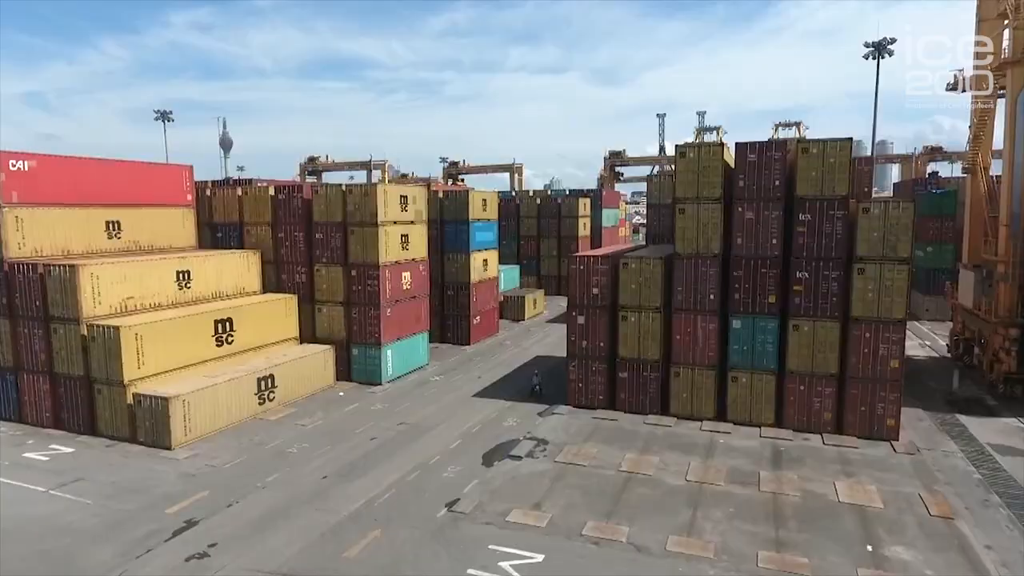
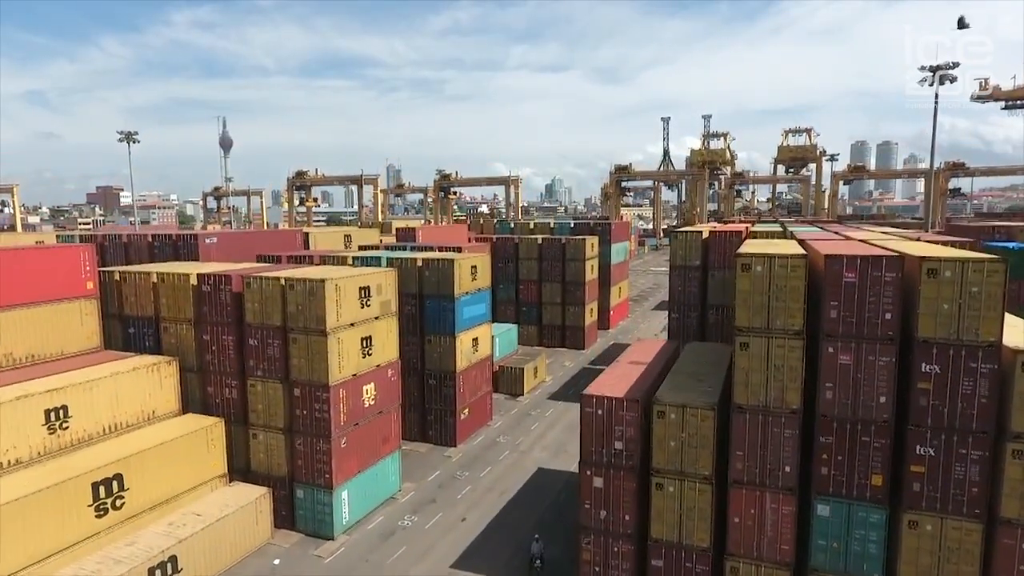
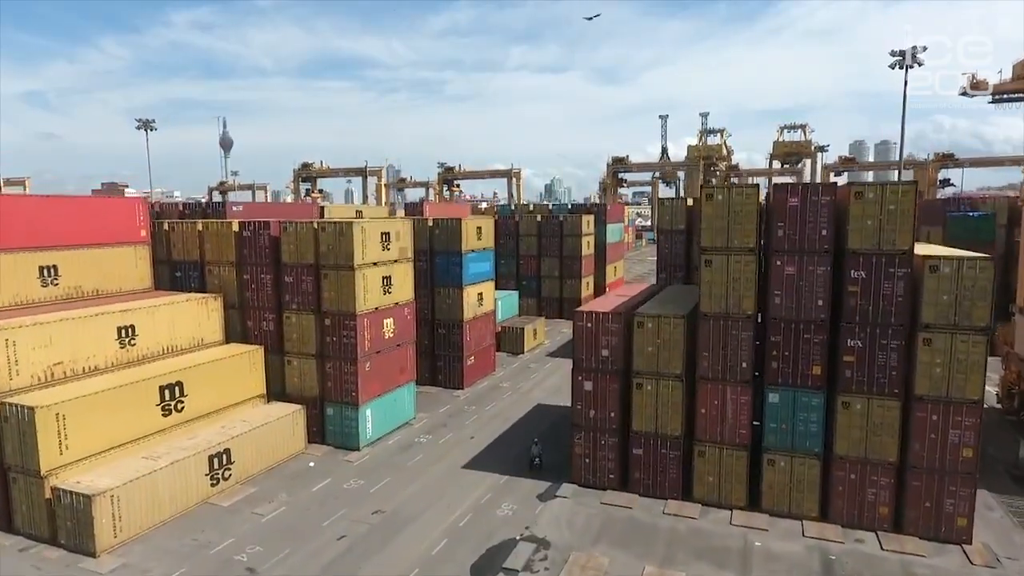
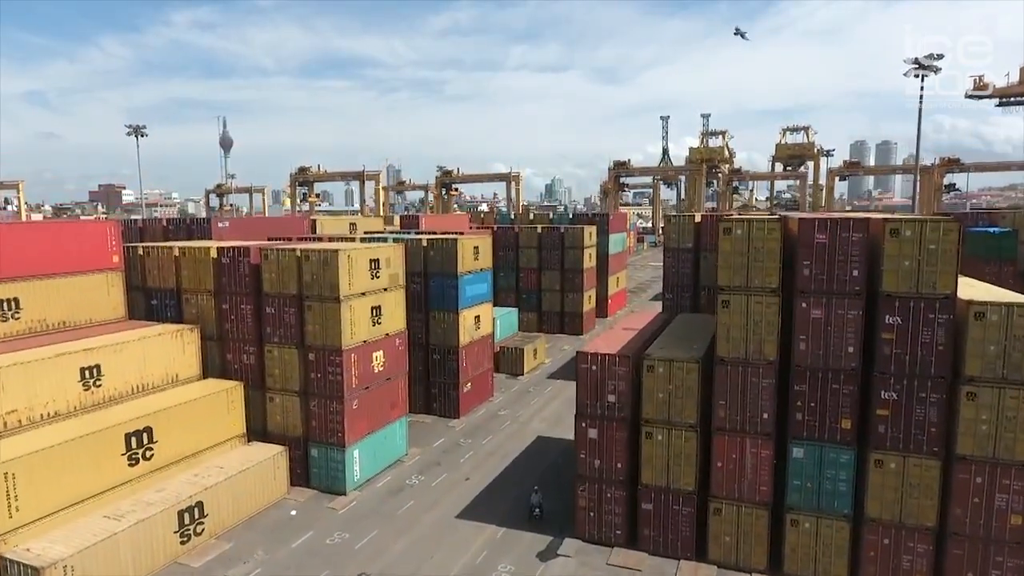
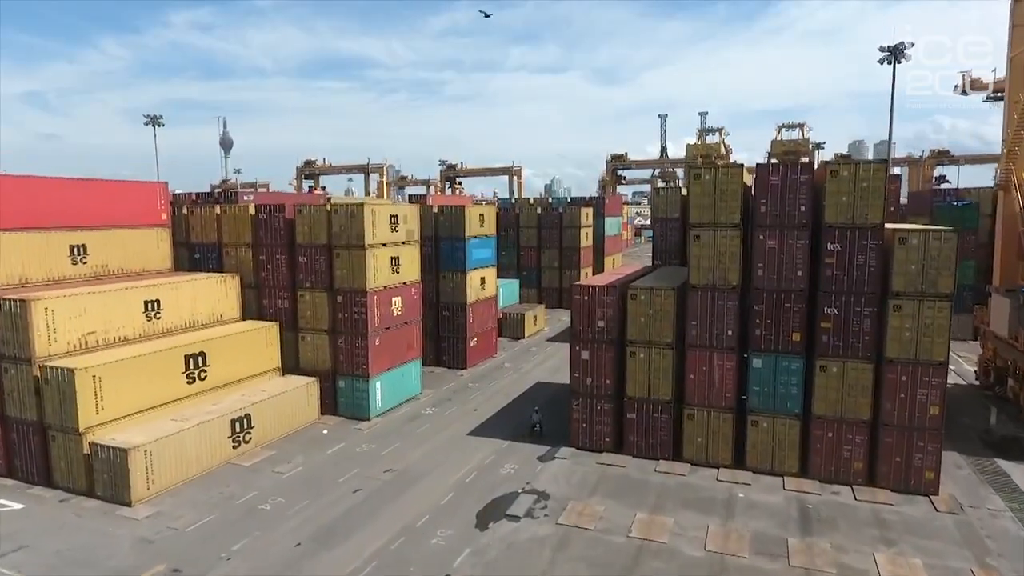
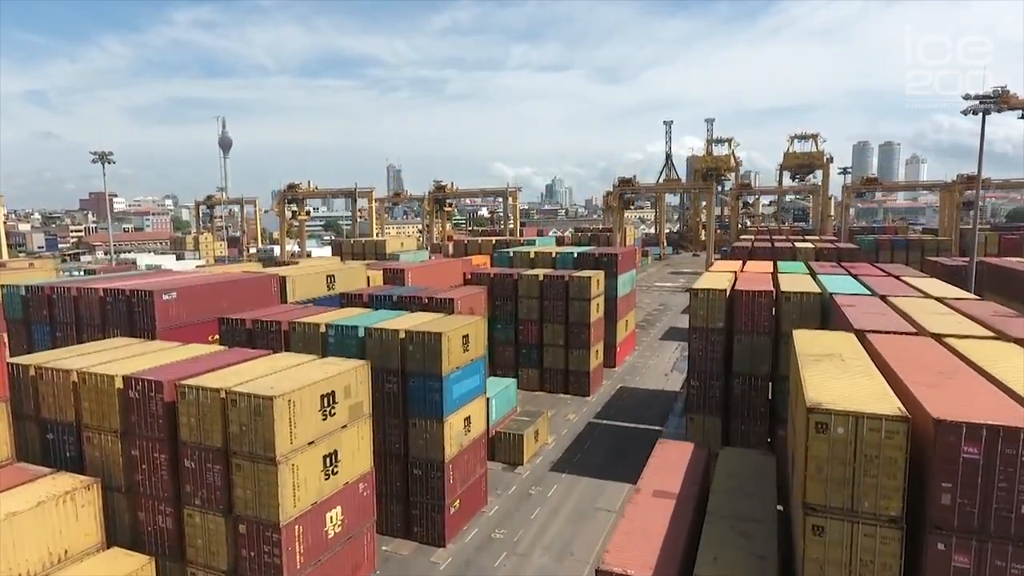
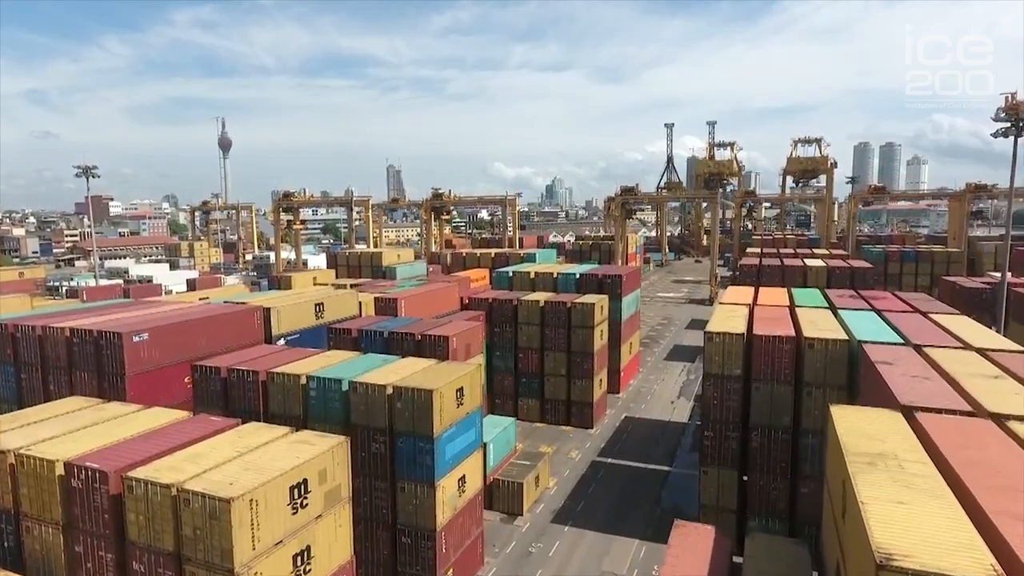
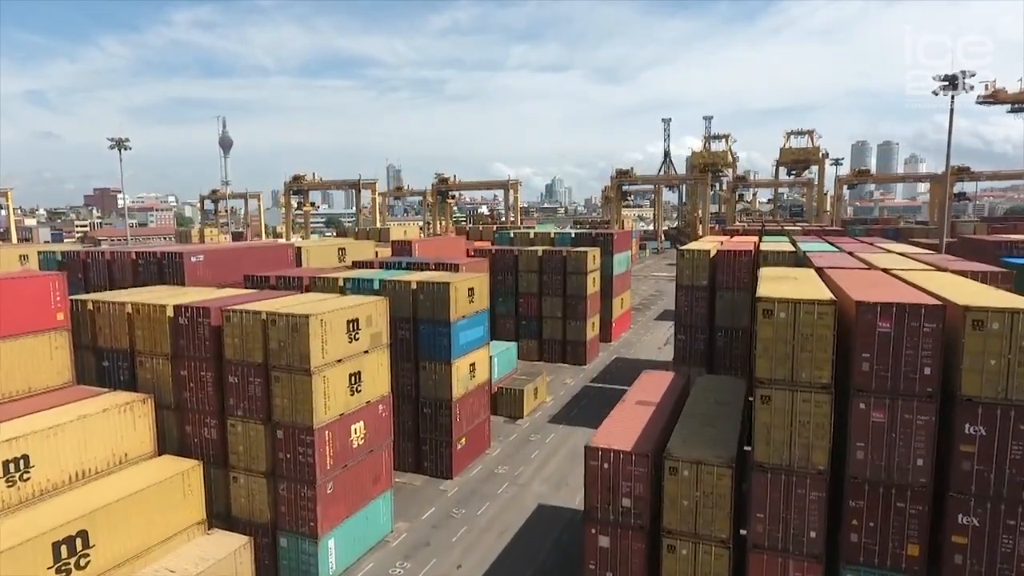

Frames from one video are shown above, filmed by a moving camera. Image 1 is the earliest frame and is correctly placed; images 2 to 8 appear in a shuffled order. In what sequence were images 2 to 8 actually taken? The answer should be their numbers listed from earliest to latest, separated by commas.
5, 3, 4, 2, 8, 6, 7
